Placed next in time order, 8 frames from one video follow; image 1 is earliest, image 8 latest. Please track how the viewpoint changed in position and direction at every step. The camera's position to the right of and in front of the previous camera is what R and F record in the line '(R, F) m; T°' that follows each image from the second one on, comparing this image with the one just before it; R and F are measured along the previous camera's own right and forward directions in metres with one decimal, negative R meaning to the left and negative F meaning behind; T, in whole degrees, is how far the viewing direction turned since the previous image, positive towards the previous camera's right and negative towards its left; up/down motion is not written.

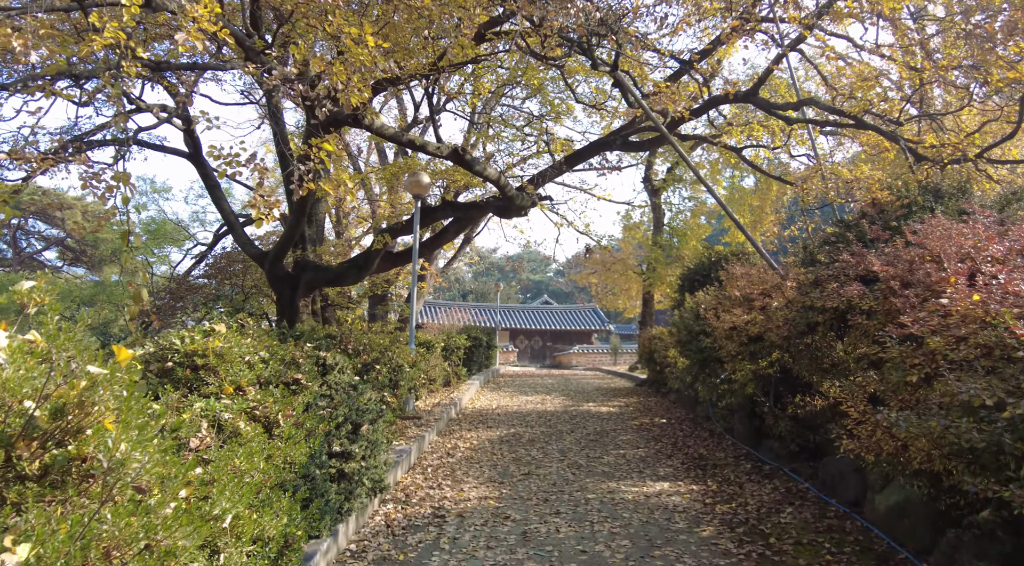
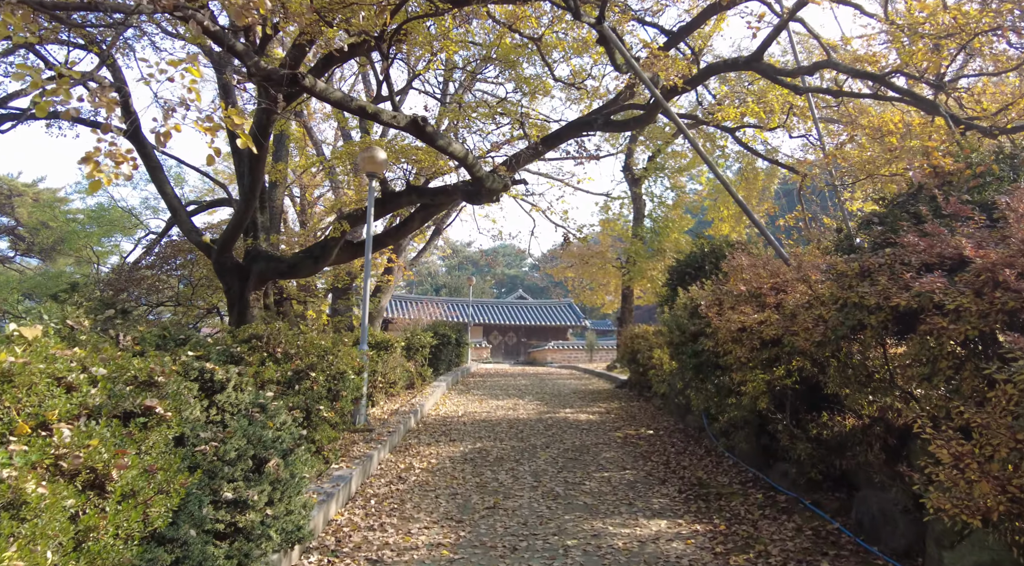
(+0.1, +1.0) m; +2°
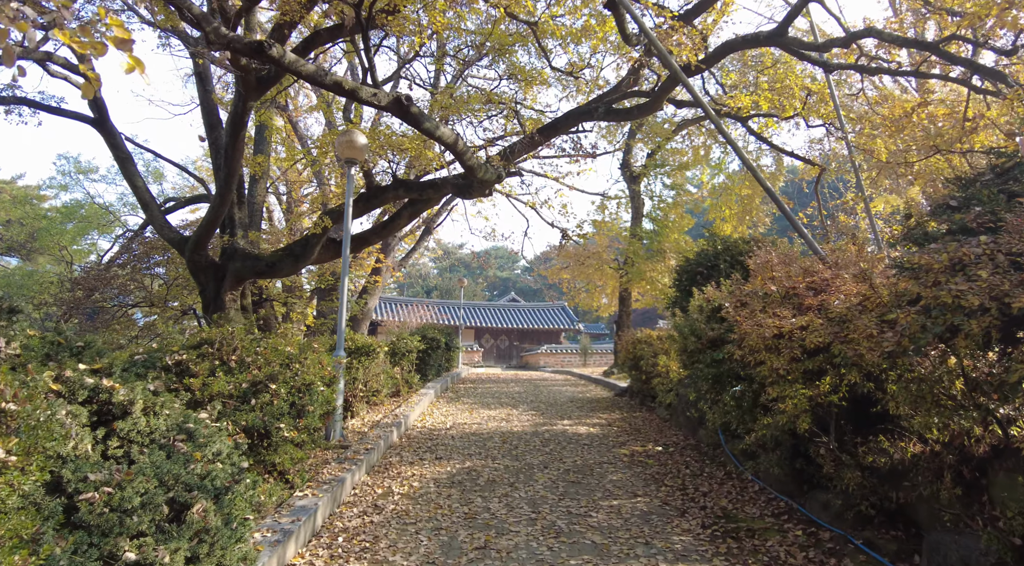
(0.0, +0.7) m; +1°
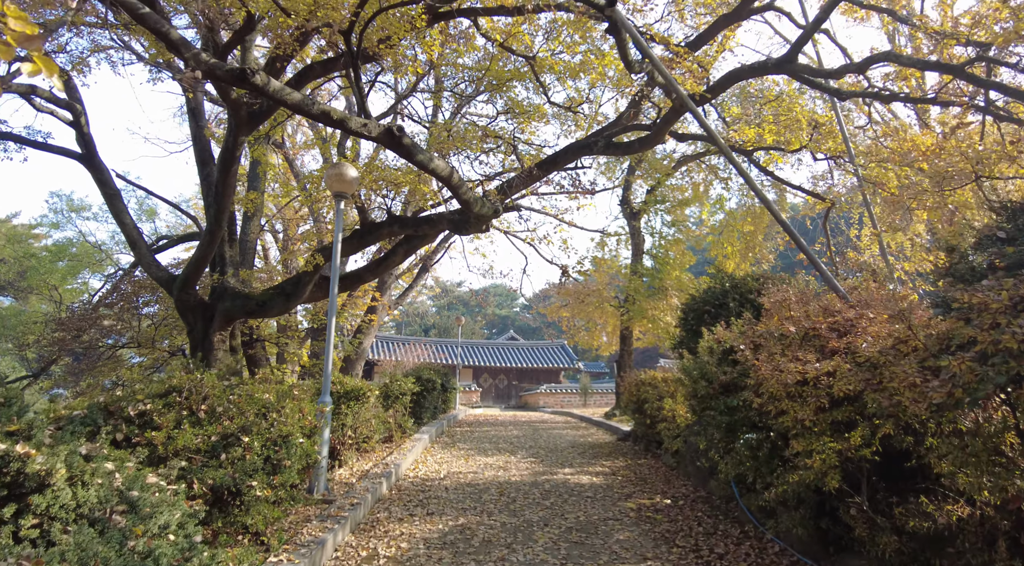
(0.0, +0.3) m; 0°
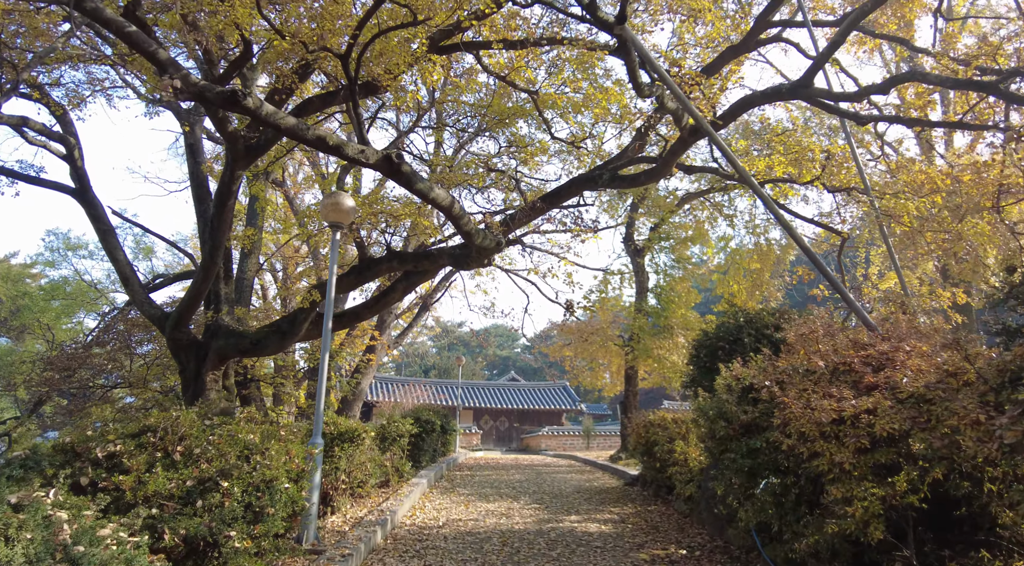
(0.0, +0.3) m; 0°
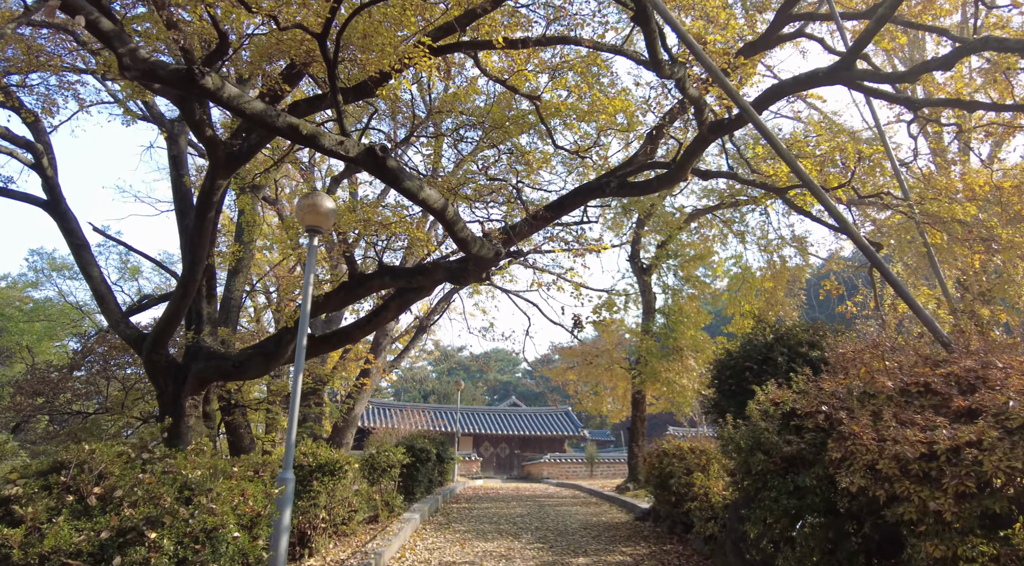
(0.0, +0.7) m; 0°
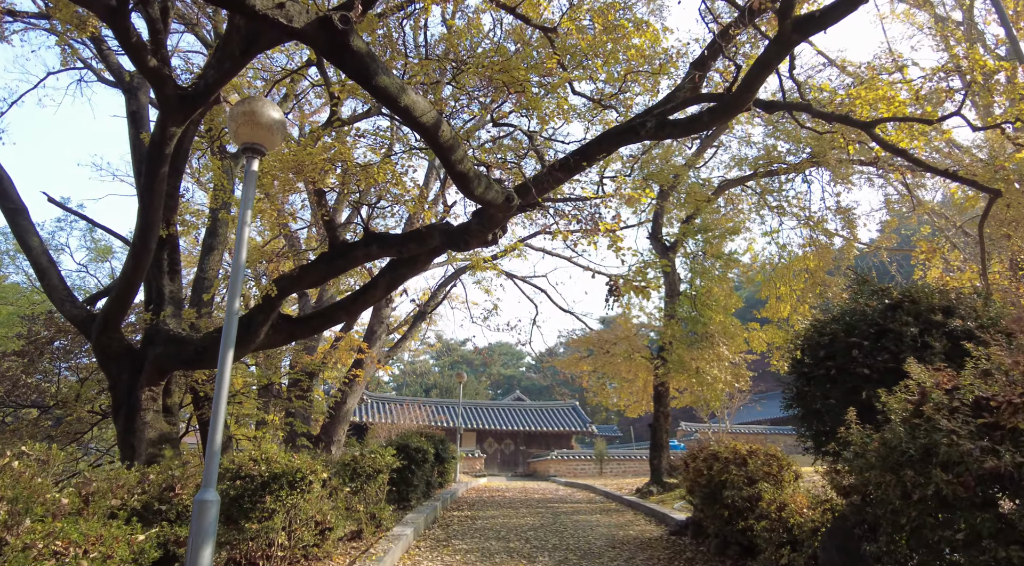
(-0.1, +1.5) m; 0°
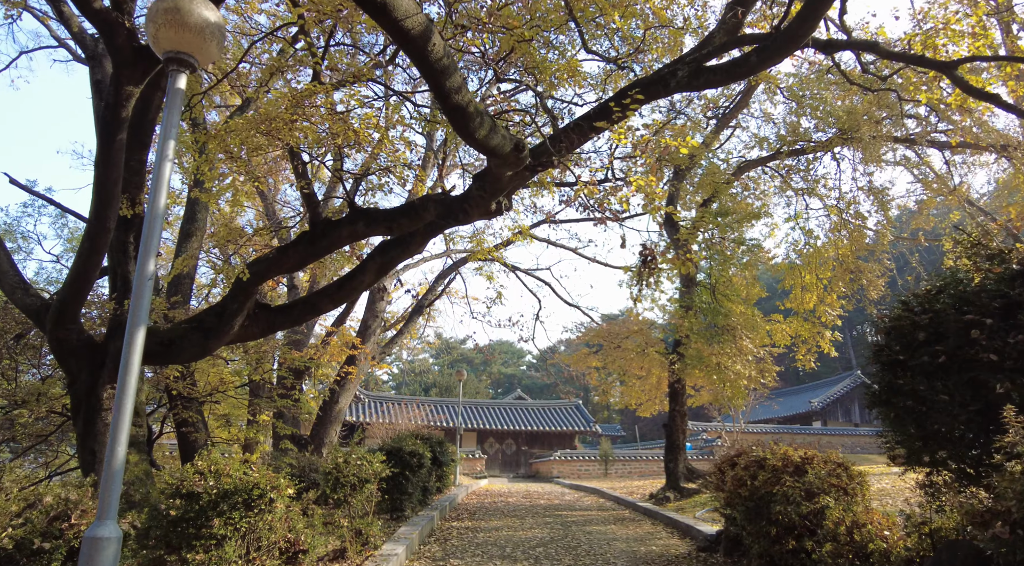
(-0.1, +0.9) m; 0°
